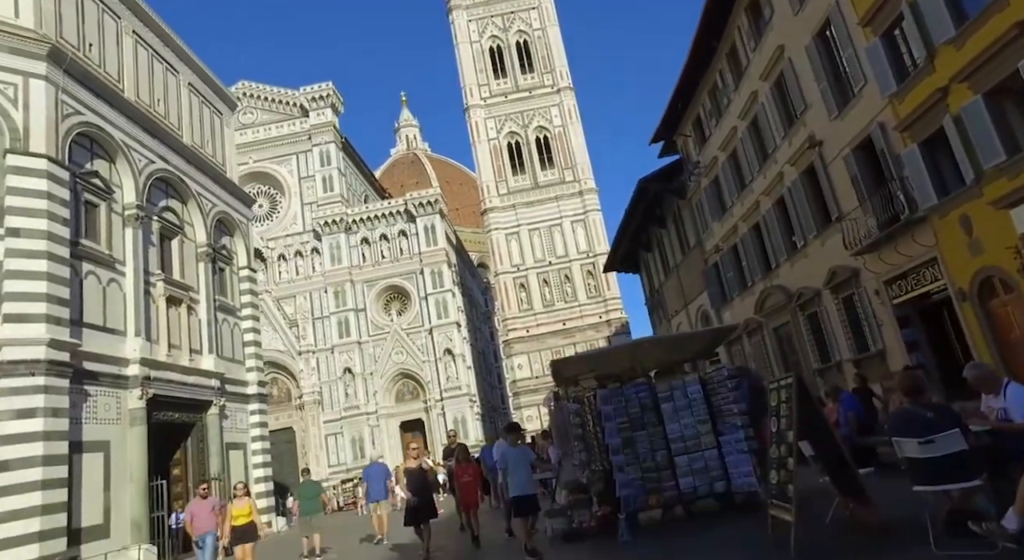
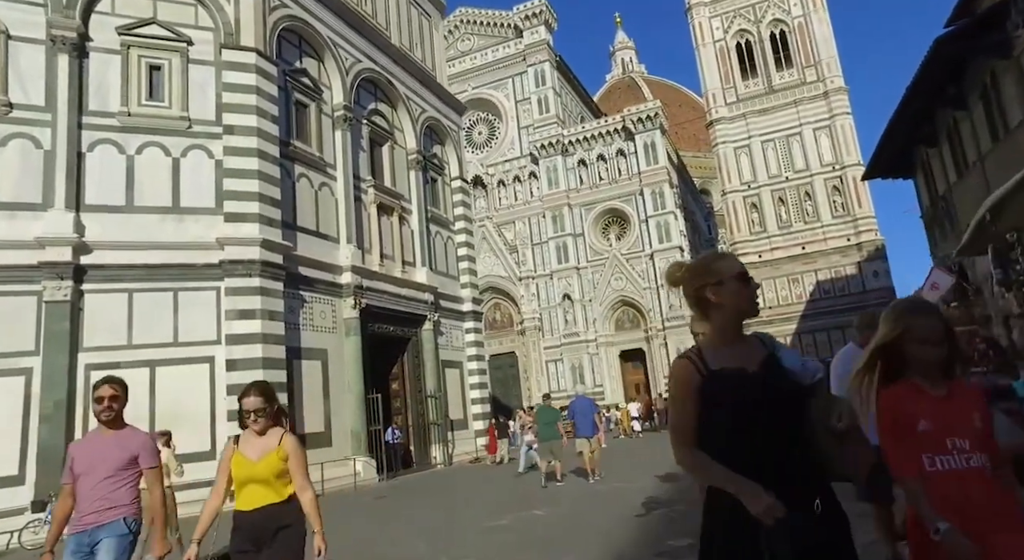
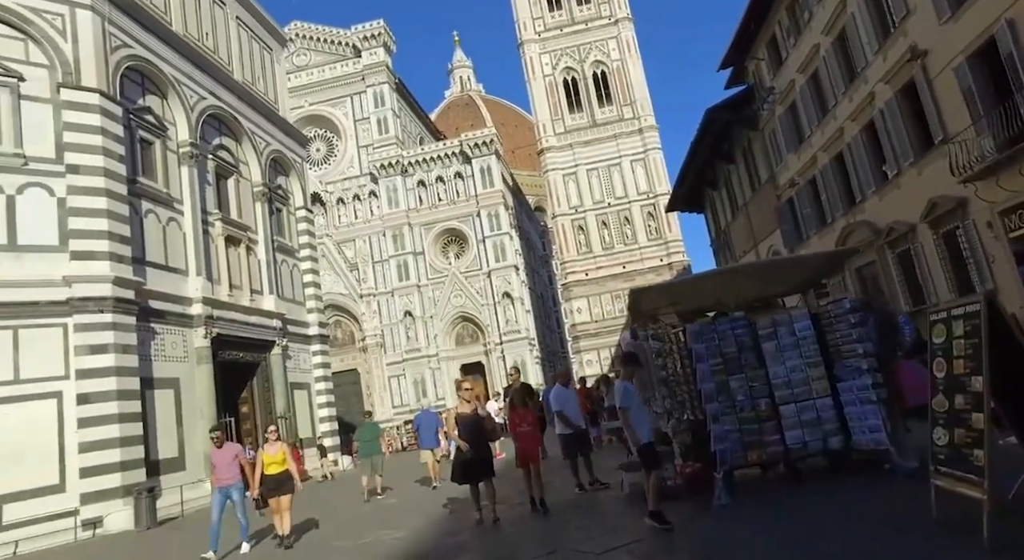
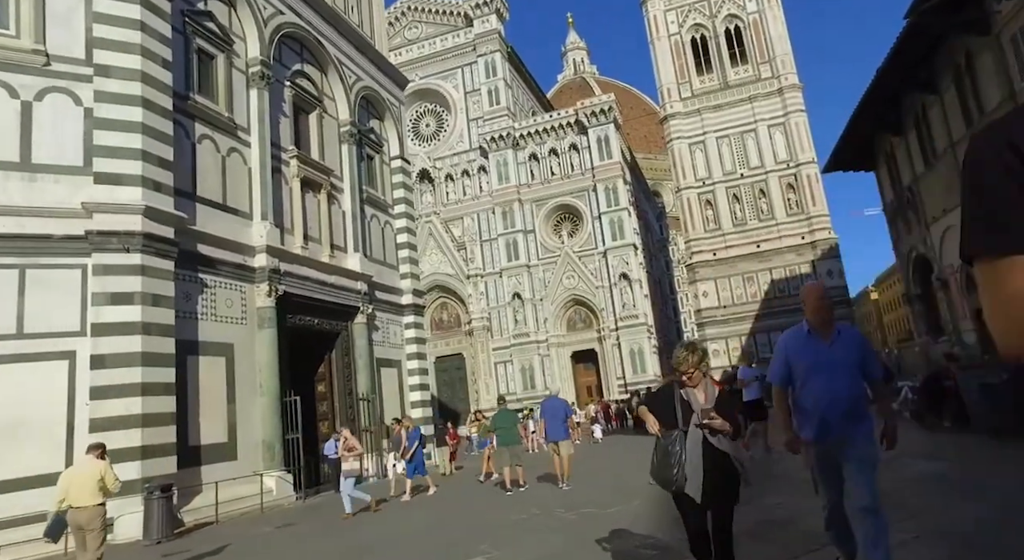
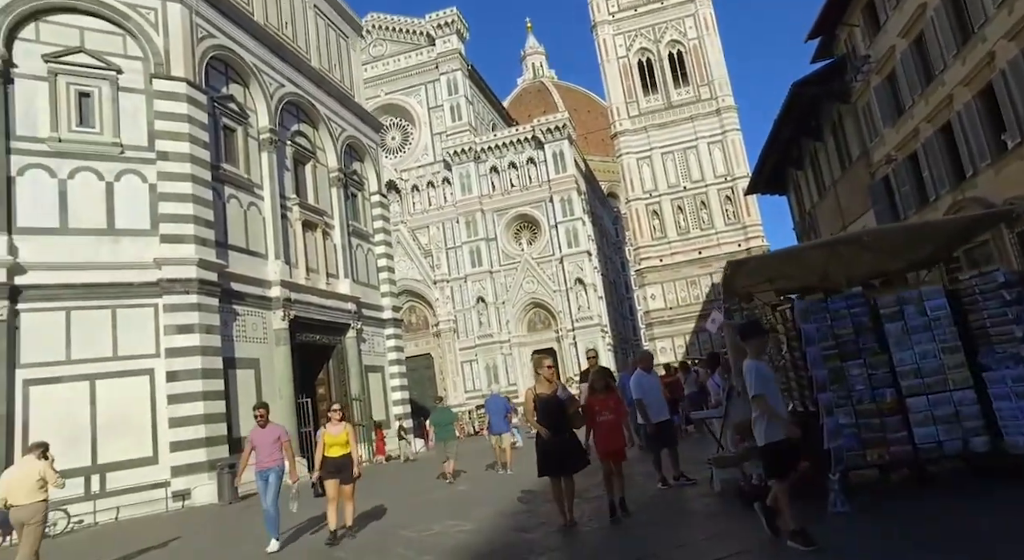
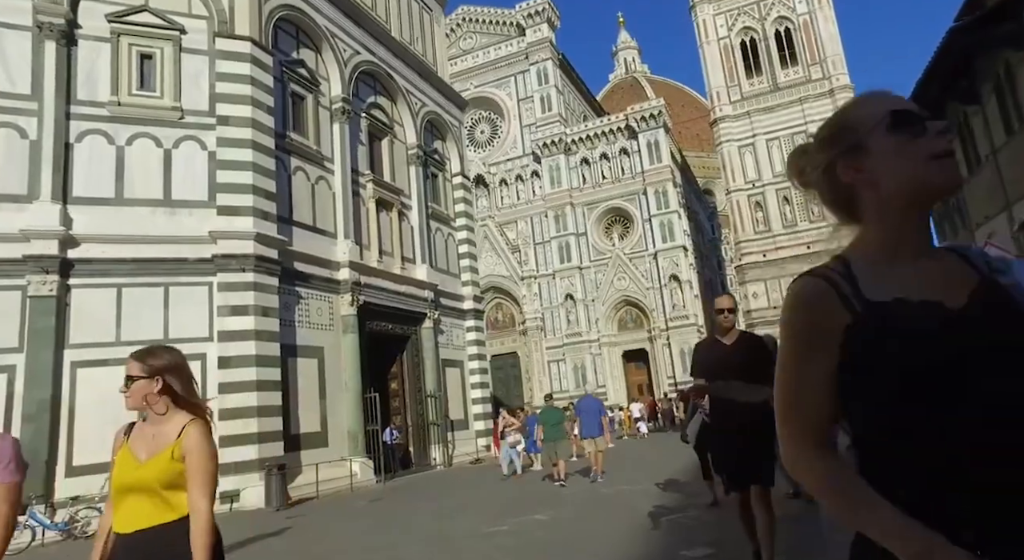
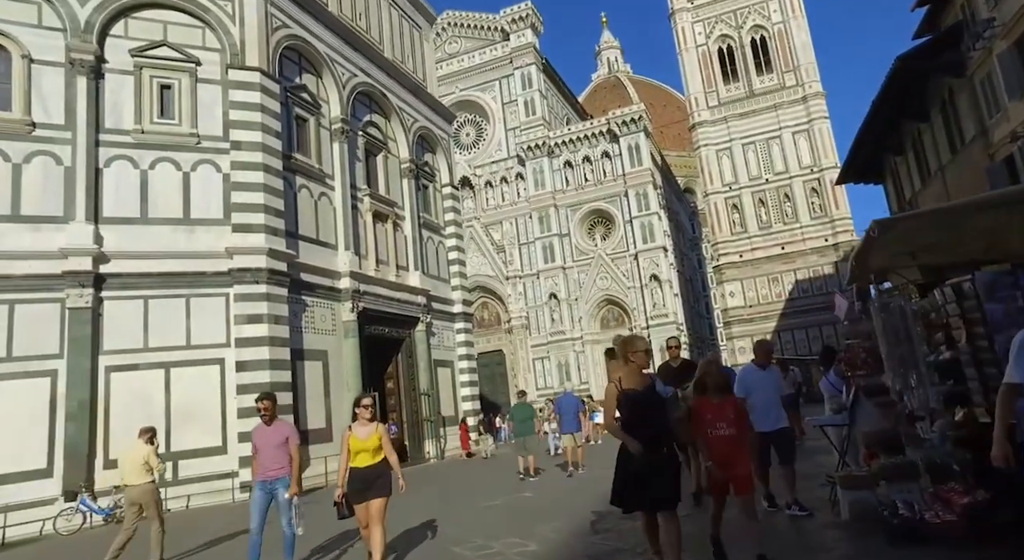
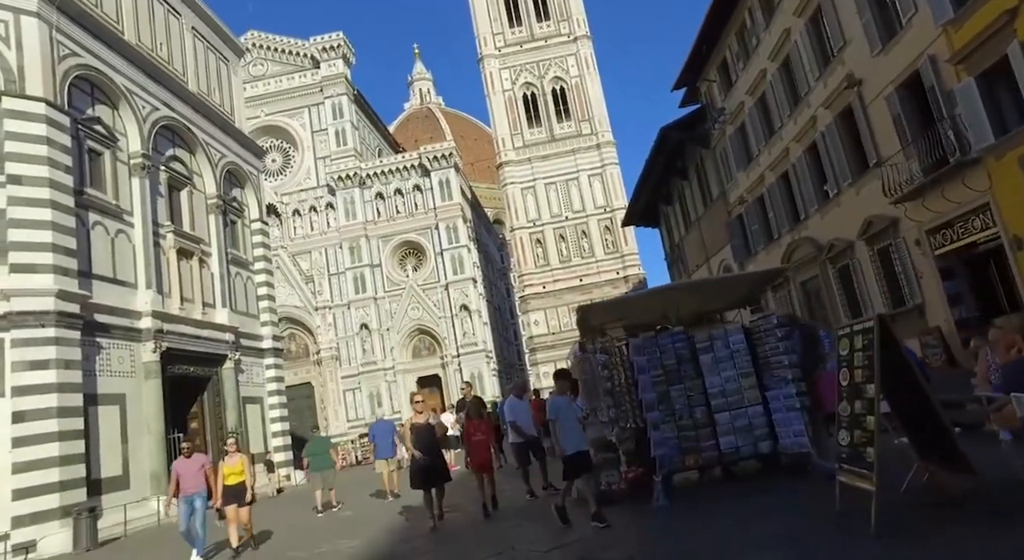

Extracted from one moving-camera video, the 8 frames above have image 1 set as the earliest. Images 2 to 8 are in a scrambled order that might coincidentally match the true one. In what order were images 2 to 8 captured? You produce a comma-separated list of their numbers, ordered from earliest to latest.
8, 3, 5, 7, 2, 6, 4
